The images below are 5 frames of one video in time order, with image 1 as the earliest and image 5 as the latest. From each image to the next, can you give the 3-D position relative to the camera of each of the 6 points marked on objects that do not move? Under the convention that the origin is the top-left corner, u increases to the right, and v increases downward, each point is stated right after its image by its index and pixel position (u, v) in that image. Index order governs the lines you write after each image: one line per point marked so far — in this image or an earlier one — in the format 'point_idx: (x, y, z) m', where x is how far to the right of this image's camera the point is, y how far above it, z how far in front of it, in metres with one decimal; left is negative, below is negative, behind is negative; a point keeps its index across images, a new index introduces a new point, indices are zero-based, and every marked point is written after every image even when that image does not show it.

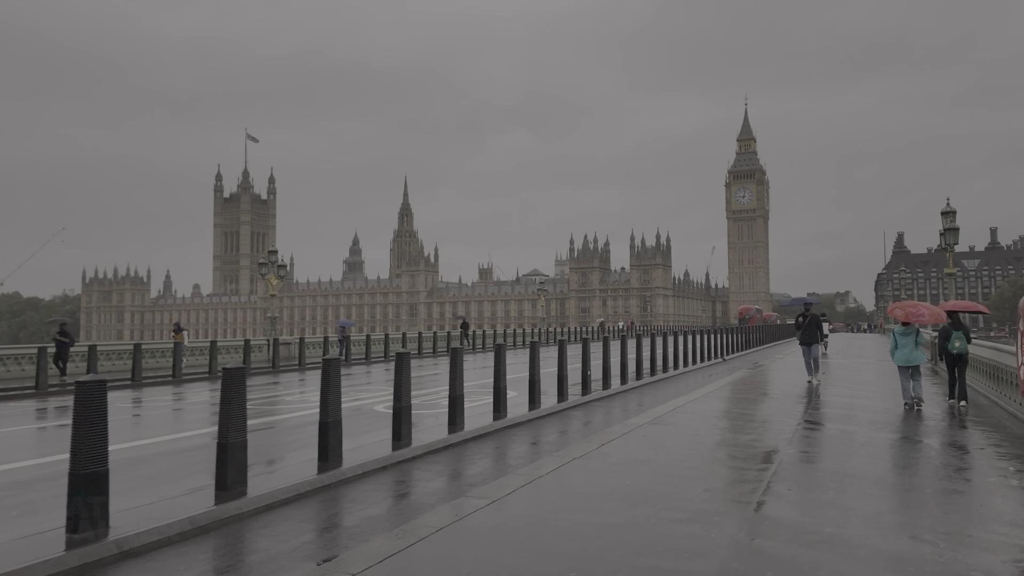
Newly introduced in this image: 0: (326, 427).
0: (-2.0, -1.4, +7.6) m
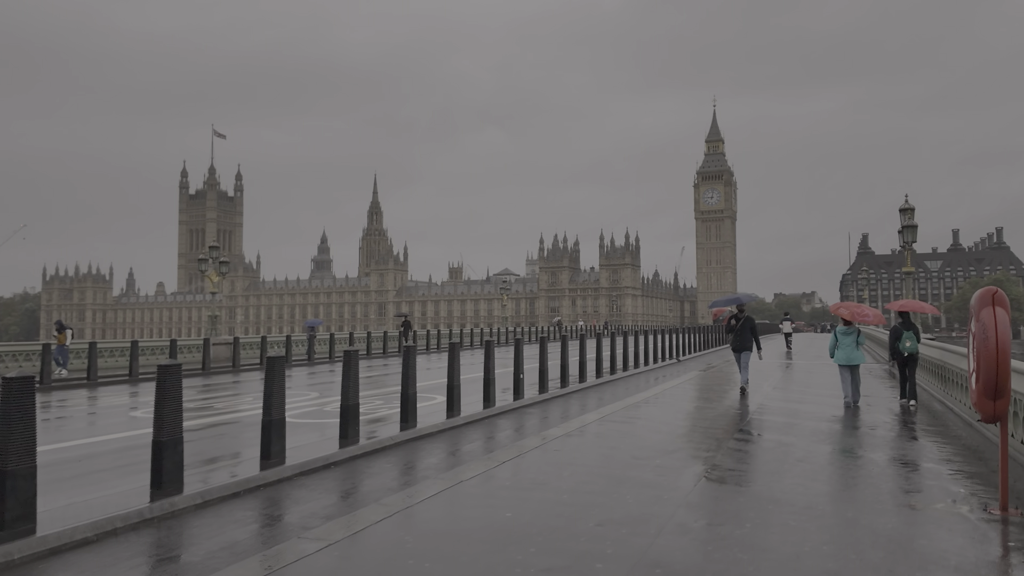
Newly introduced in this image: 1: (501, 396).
0: (-3.1, -1.3, +6.4) m
1: (-0.6, -2.1, +14.4) m
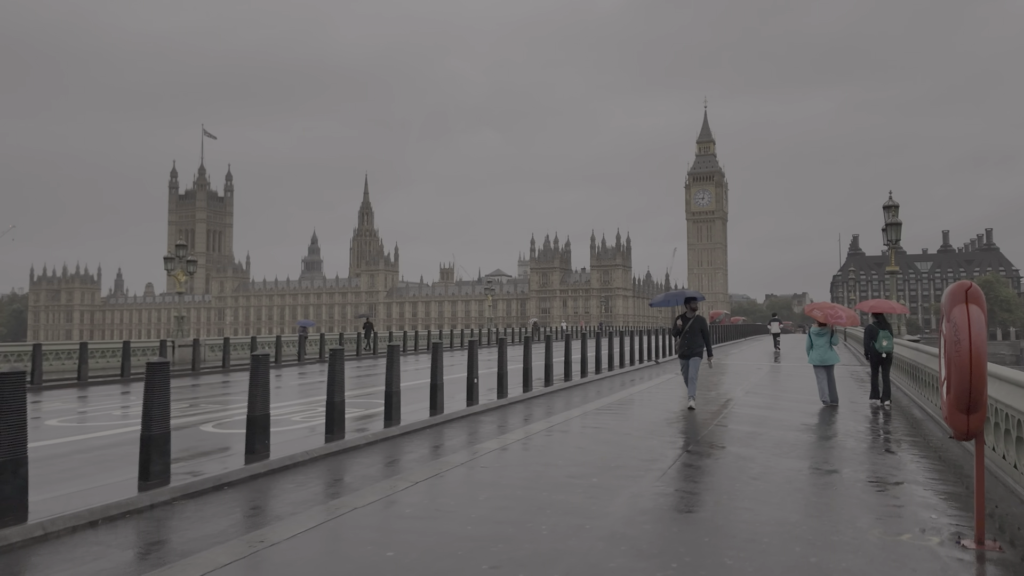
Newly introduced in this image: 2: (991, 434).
0: (-2.4, -1.3, +6.8) m
1: (0.0, -2.1, +14.8) m
2: (+4.2, -1.3, +6.5) m
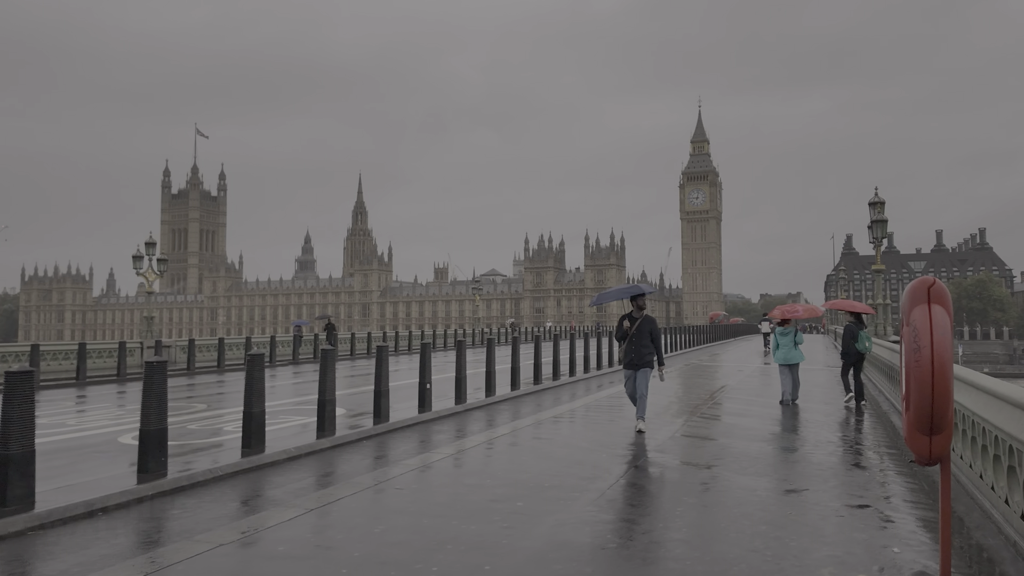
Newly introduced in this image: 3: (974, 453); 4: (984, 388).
0: (-3.0, -1.3, +6.1) m
1: (-0.7, -2.1, +14.2) m
2: (+3.6, -1.3, +5.9) m
3: (+3.5, -1.2, +5.6) m
4: (+3.4, -0.7, +5.3) m
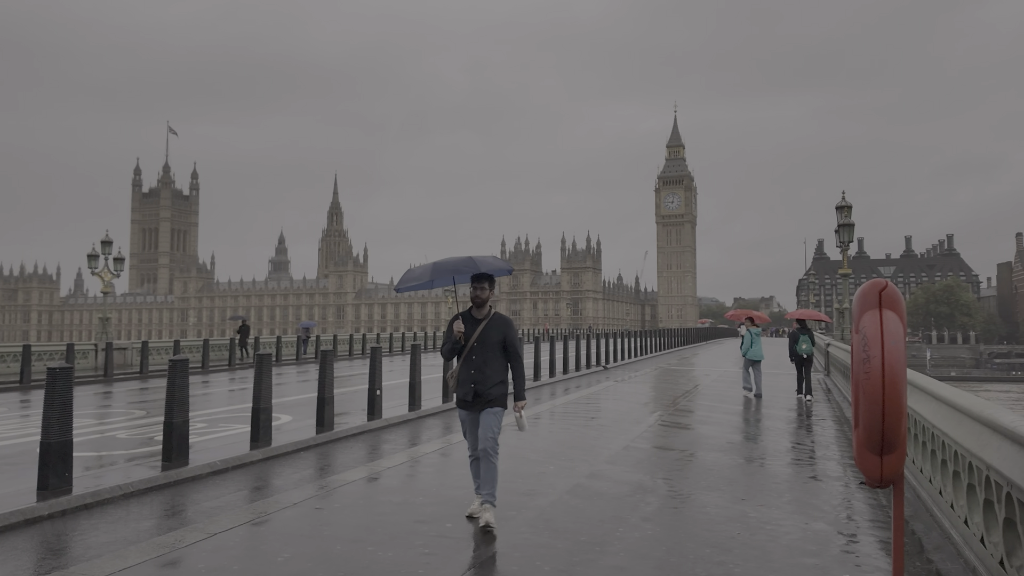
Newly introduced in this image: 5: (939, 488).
0: (-3.5, -1.3, +5.6) m
1: (-1.4, -2.1, +13.7) m
2: (+3.1, -1.3, +5.6) m
3: (+3.0, -1.3, +5.3) m
4: (+2.9, -0.8, +5.0) m
5: (+3.0, -1.4, +5.1) m
